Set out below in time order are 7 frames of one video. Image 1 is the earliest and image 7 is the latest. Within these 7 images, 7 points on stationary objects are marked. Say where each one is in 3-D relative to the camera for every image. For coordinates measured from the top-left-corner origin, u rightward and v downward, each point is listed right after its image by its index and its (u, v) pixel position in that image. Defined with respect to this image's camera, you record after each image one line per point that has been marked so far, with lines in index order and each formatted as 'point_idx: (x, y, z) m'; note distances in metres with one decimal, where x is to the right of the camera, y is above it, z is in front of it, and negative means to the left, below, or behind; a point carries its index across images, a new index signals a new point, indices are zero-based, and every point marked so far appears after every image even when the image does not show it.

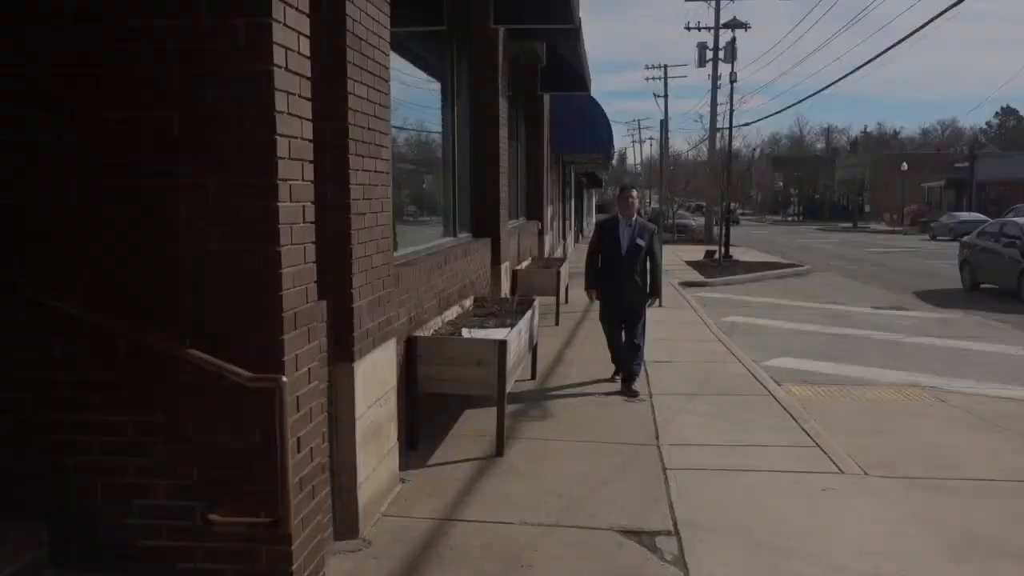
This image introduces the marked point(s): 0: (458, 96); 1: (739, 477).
0: (-0.6, +1.9, +9.1) m
1: (+1.3, -1.1, +5.2) m
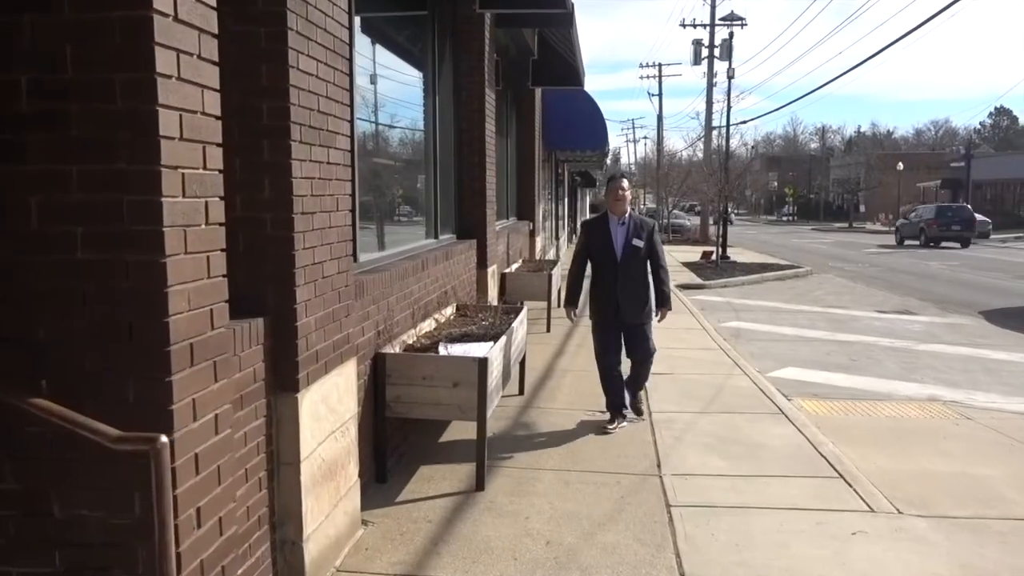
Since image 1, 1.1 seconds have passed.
0: (-0.7, +1.9, +8.4) m
1: (+1.2, -1.1, +4.5) m
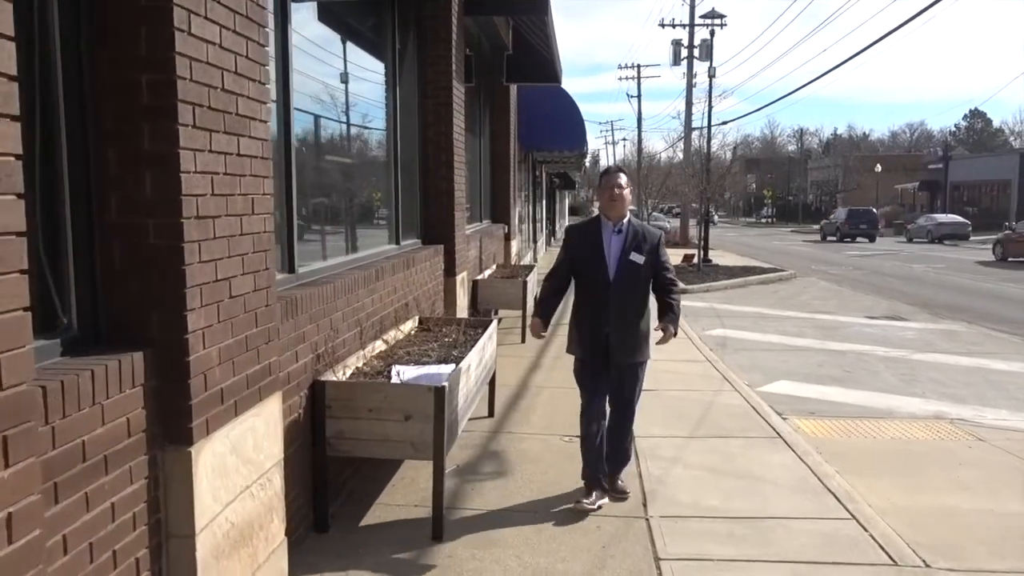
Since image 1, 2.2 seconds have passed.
0: (-0.9, +1.8, +7.7) m
1: (+1.1, -1.2, +3.8) m
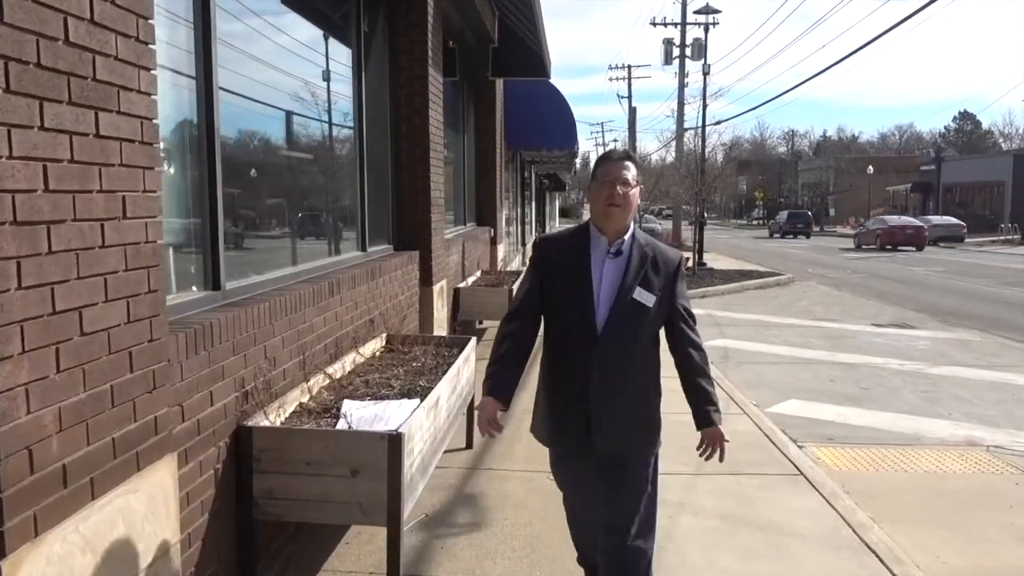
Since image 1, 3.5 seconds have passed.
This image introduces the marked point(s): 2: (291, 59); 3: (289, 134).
0: (-1.1, +1.7, +6.9) m
1: (+1.0, -1.3, +3.0) m
2: (-1.3, +1.3, +5.2) m
3: (-1.3, +0.9, +5.0) m
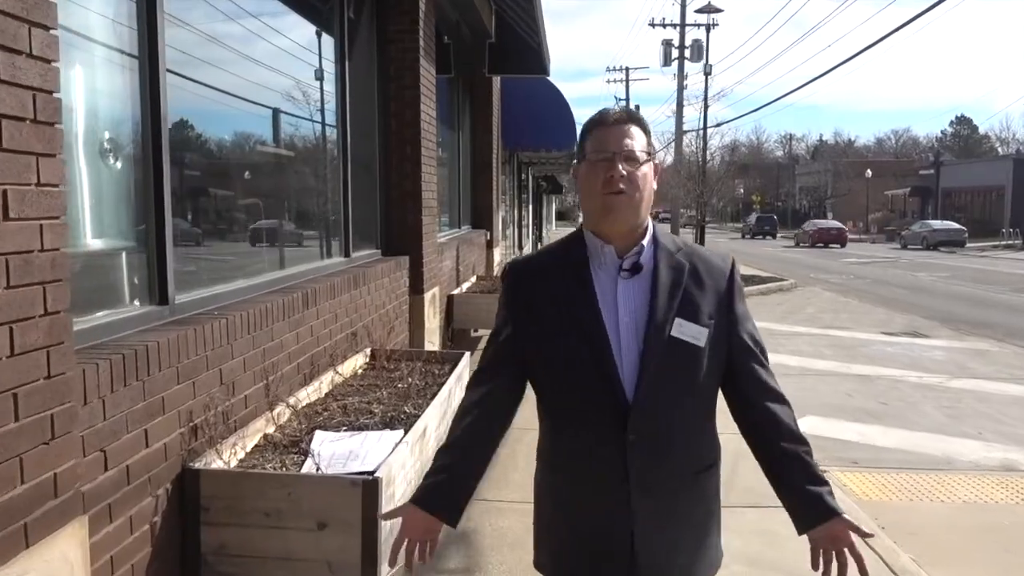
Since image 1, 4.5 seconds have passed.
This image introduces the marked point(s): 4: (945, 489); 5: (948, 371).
0: (-1.1, +1.6, +6.3) m
1: (+1.0, -1.3, +2.5) m
2: (-1.3, +1.3, +4.6) m
3: (-1.3, +0.8, +4.5) m
4: (+2.7, -1.2, +5.5) m
5: (+4.8, -0.9, +10.0) m
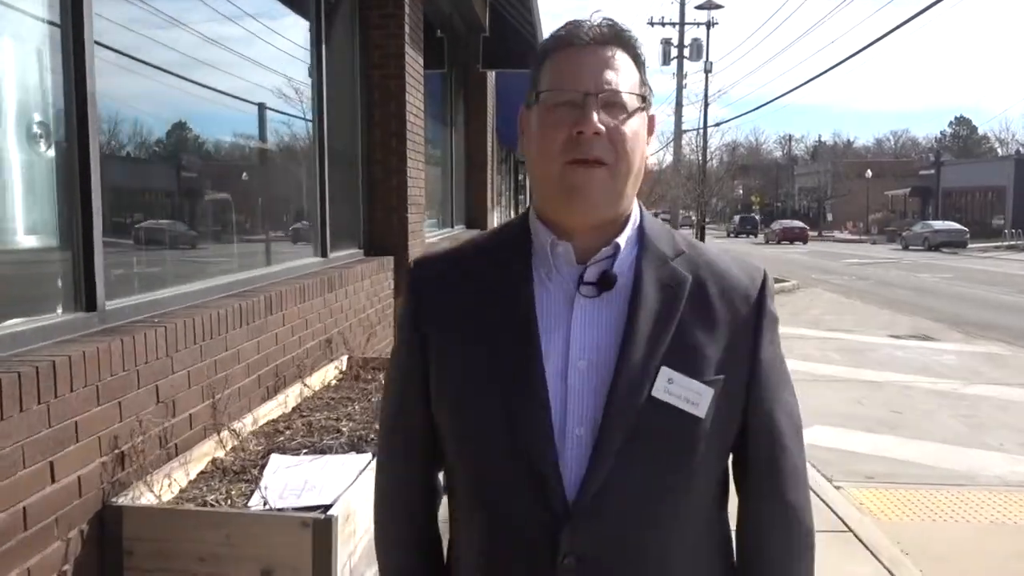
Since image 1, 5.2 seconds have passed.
0: (-1.1, +1.6, +5.9) m
1: (+0.9, -1.4, +2.1) m
2: (-1.3, +1.3, +4.2) m
3: (-1.3, +0.8, +4.1) m
4: (+2.6, -1.2, +5.1) m
5: (+4.8, -0.9, +9.6) m
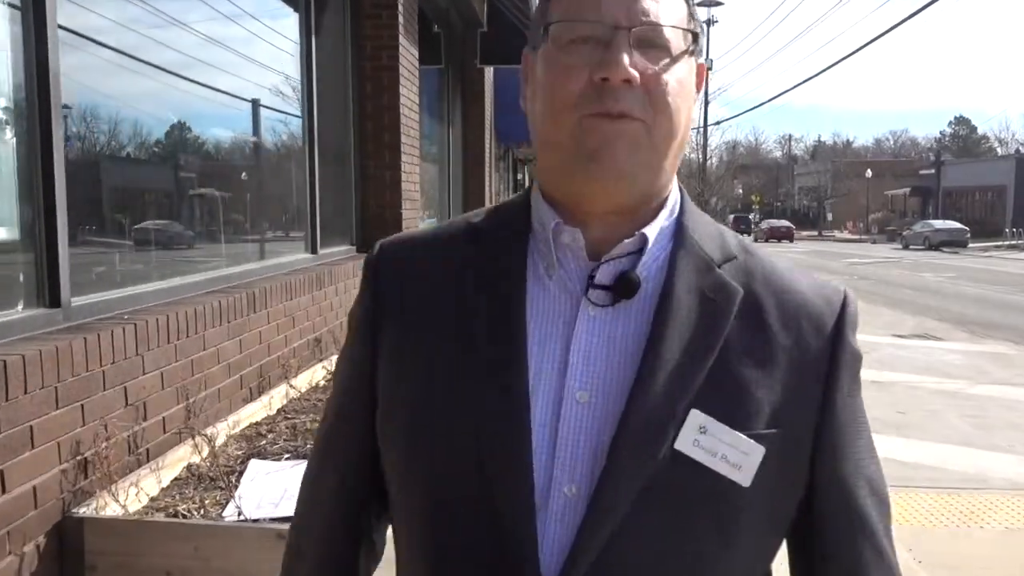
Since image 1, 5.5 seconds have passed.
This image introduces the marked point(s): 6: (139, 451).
0: (-1.2, +1.6, +5.7) m
1: (+0.9, -1.3, +1.9) m
2: (-1.4, +1.3, +4.0) m
3: (-1.3, +0.8, +3.9) m
4: (+2.6, -1.2, +4.9) m
5: (+4.7, -0.9, +9.4) m
6: (-1.1, -0.5, +2.6) m
